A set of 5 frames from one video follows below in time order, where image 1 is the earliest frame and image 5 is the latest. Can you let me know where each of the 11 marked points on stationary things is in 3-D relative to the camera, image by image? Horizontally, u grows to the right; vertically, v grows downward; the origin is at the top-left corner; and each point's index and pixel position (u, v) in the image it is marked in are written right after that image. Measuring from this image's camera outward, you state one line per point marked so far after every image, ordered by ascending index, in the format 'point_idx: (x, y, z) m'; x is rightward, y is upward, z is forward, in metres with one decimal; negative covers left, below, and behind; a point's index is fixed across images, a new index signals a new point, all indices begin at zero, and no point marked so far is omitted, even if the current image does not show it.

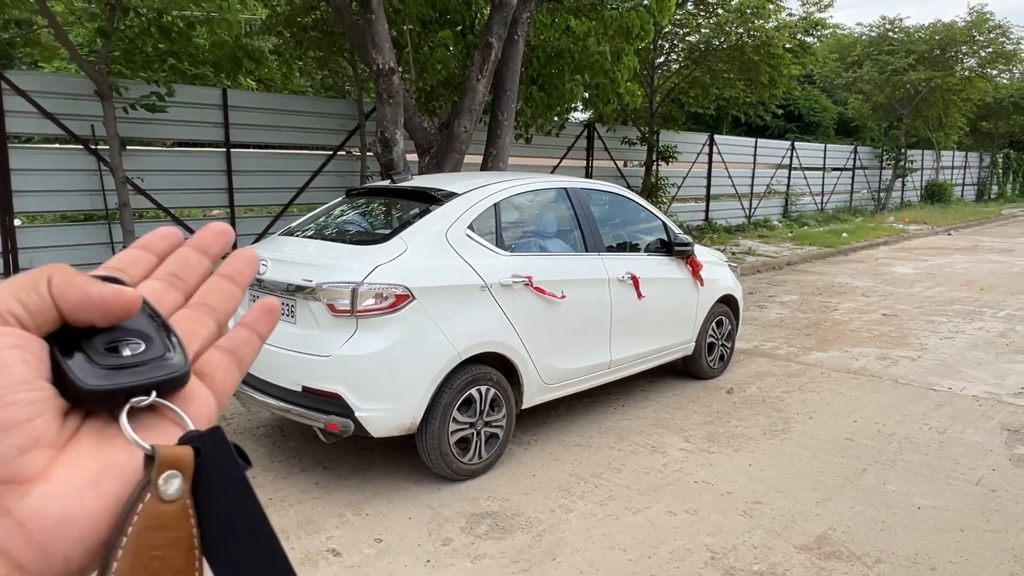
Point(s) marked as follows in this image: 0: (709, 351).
0: (+2.1, -0.6, +4.8) m
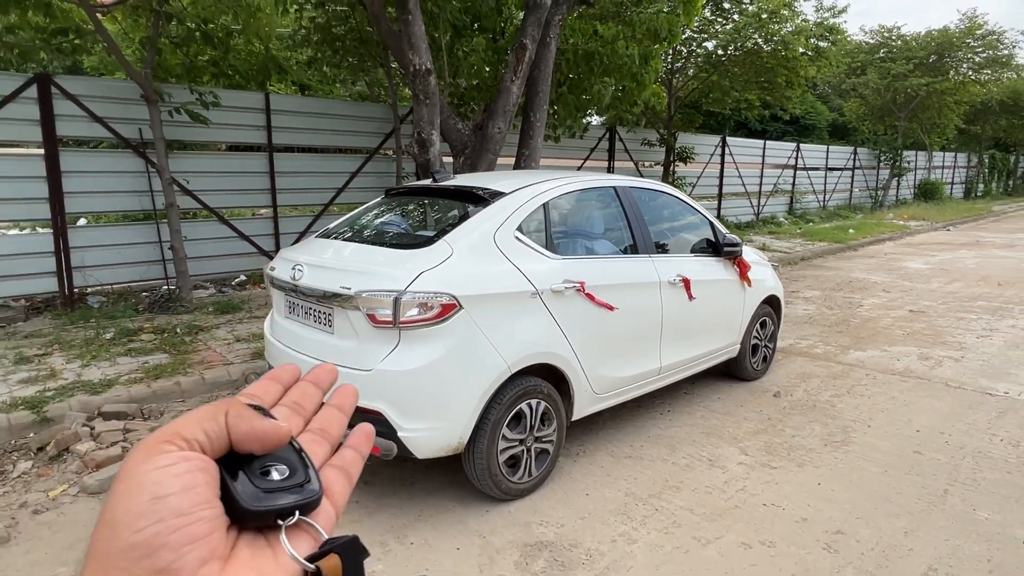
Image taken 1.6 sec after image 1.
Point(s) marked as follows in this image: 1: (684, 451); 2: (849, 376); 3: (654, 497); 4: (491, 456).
0: (+2.4, -0.6, +4.6) m
1: (+1.3, -1.2, +3.5) m
2: (+3.3, -0.9, +4.7) m
3: (+0.9, -1.3, +2.9) m
4: (-0.1, -1.0, +2.9) m
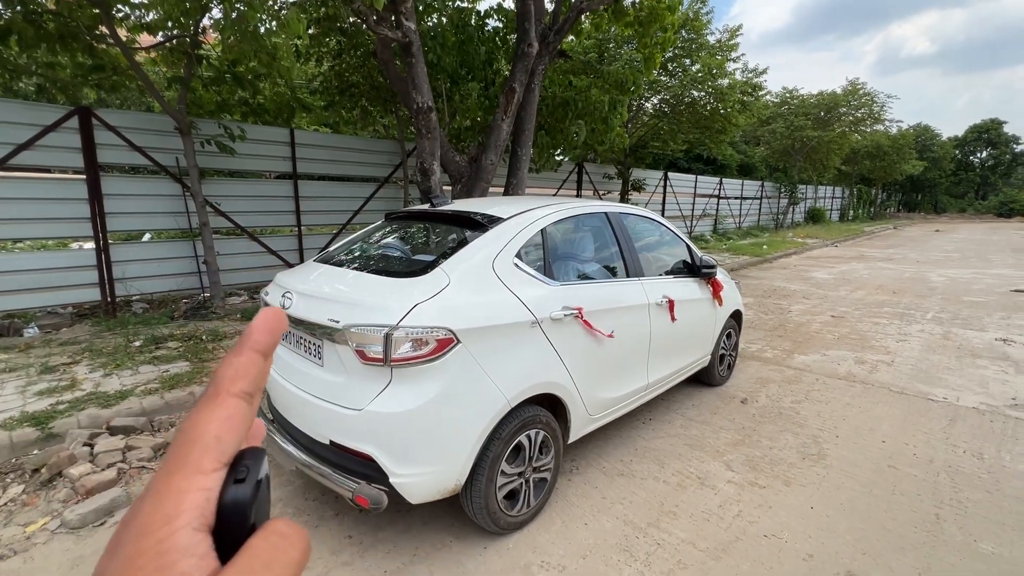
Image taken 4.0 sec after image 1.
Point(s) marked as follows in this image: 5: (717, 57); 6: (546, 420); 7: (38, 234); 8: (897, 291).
0: (+2.0, -0.7, +4.5) m
1: (+1.1, -1.2, +3.2) m
2: (+2.9, -0.9, +4.8) m
3: (+0.8, -1.3, +2.7) m
4: (-0.1, -1.0, +2.4) m
5: (+5.1, +5.8, +11.9) m
6: (+0.2, -0.7, +2.7) m
7: (-5.8, +0.7, +5.9) m
8: (+7.7, -0.1, +9.5) m
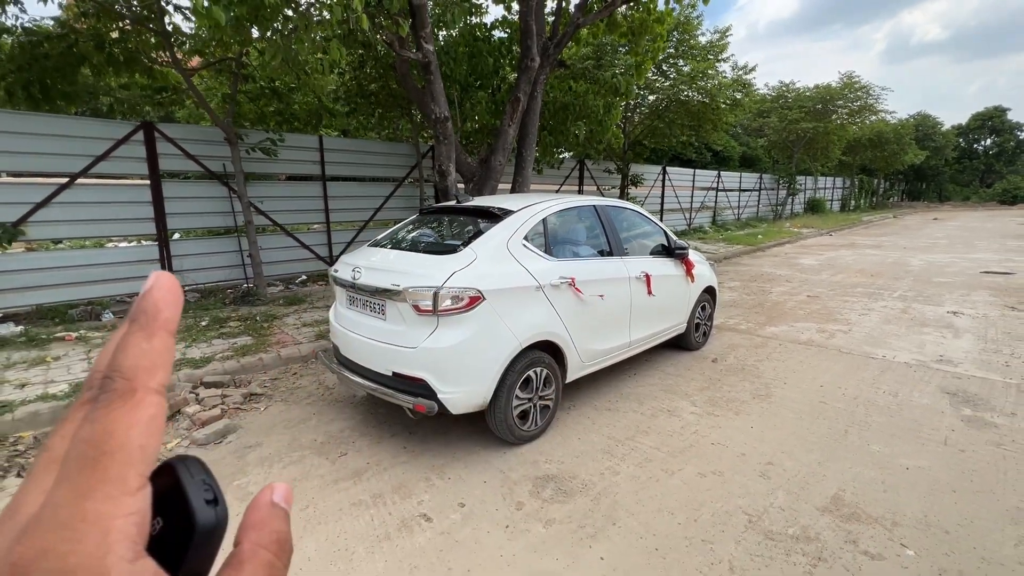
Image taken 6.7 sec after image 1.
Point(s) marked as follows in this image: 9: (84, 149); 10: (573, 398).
0: (+2.1, -0.5, +5.4) m
1: (+1.2, -1.0, +4.1) m
2: (+3.0, -0.7, +5.7) m
3: (+0.9, -1.1, +3.6) m
4: (0.0, -0.9, +3.3) m
5: (+5.2, +6.1, +12.7) m
6: (+0.3, -0.5, +3.6) m
7: (-5.7, +0.8, +6.8) m
8: (+7.8, +0.3, +10.3) m
9: (-5.8, +1.9, +6.5) m
10: (+0.5, -1.0, +4.2) m
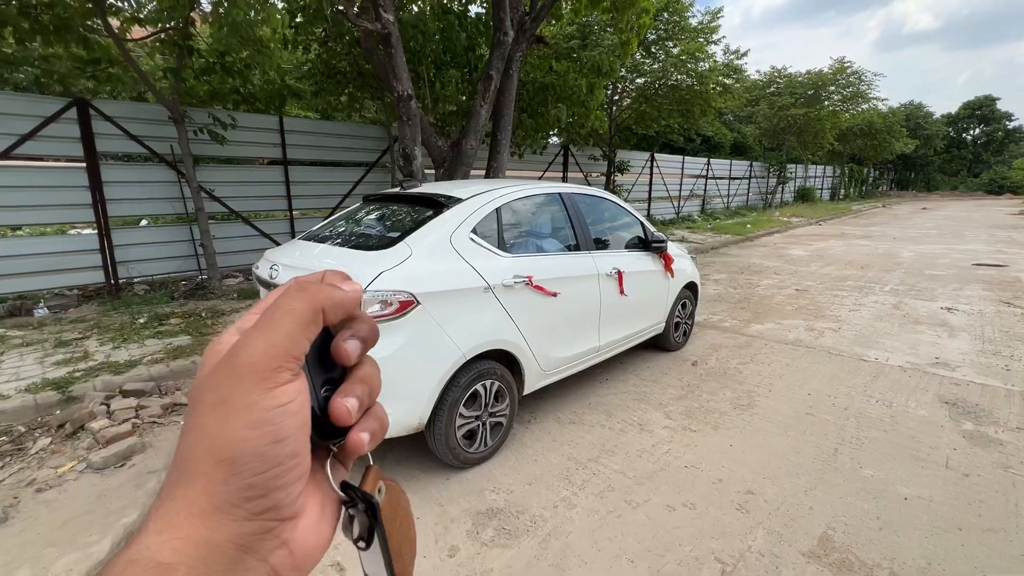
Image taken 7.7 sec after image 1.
0: (+1.7, -0.4, +5.0) m
1: (+0.8, -1.0, +3.7) m
2: (+2.7, -0.6, +5.3) m
3: (+0.5, -1.1, +3.1) m
4: (-0.4, -0.9, +2.9) m
5: (+4.7, +6.3, +12.1) m
6: (-0.1, -0.6, +3.1) m
7: (-6.1, +0.9, +6.2) m
8: (+7.4, +0.5, +9.9) m
9: (-6.2, +2.0, +5.9) m
10: (+0.2, -1.0, +3.8) m
